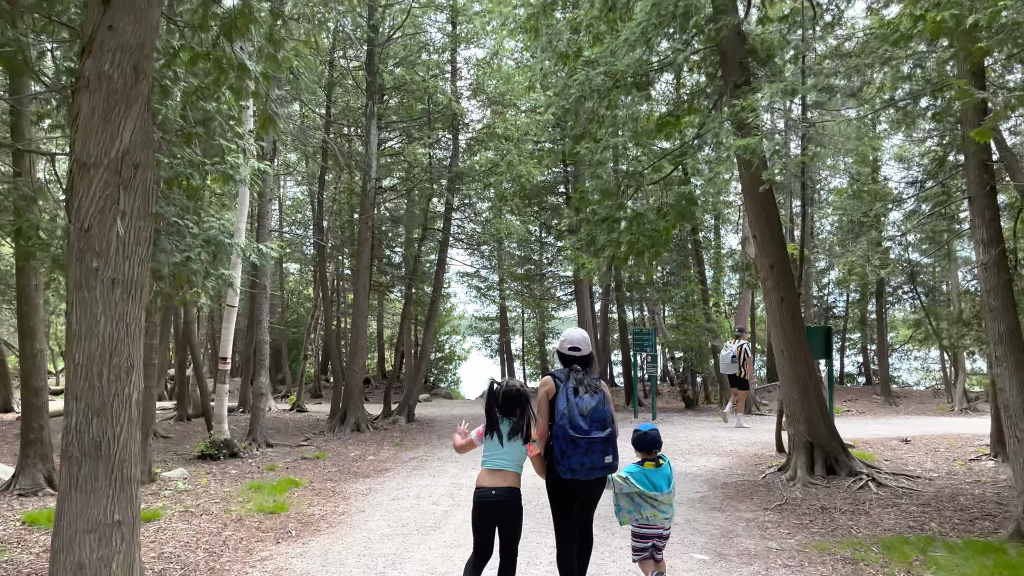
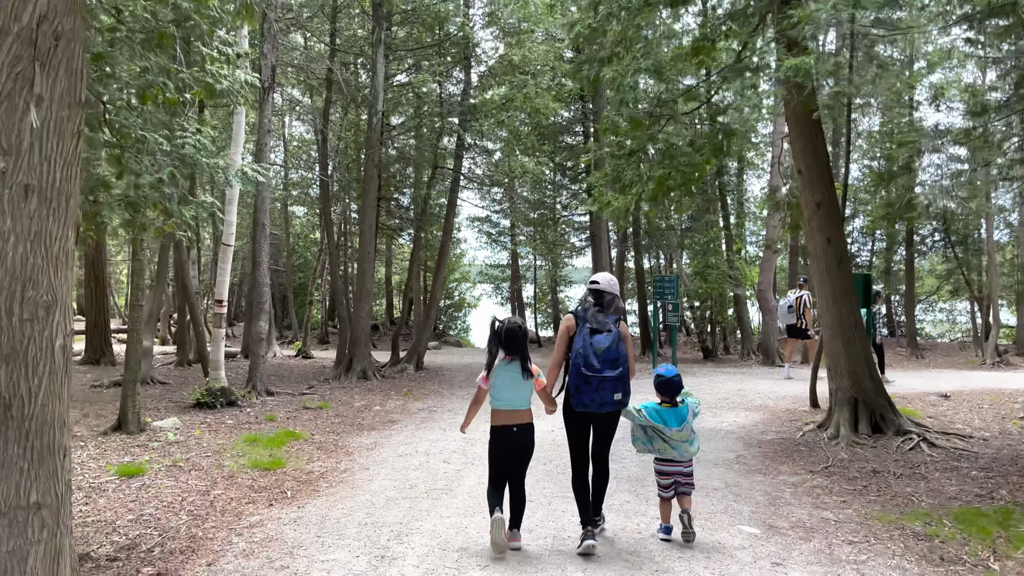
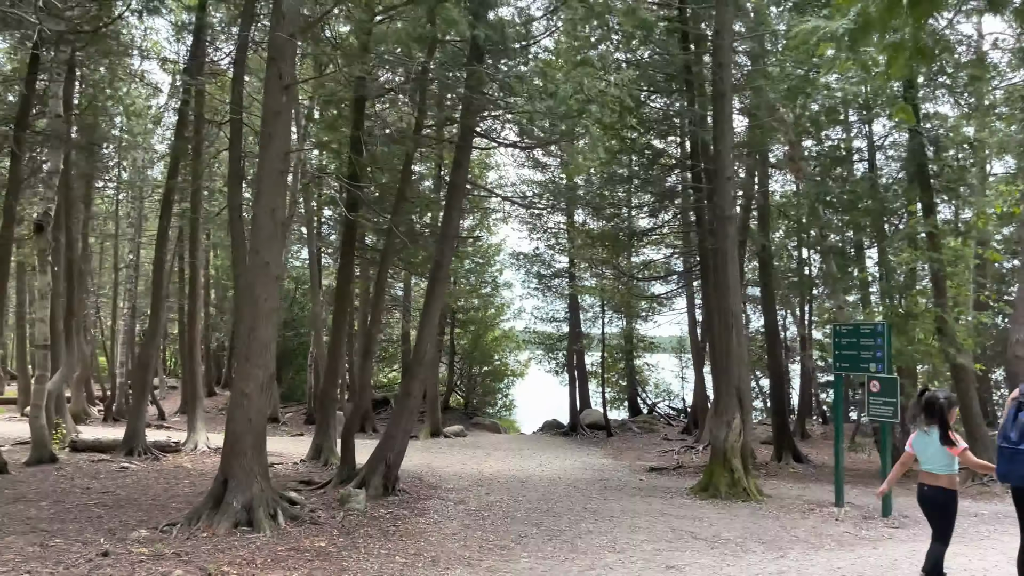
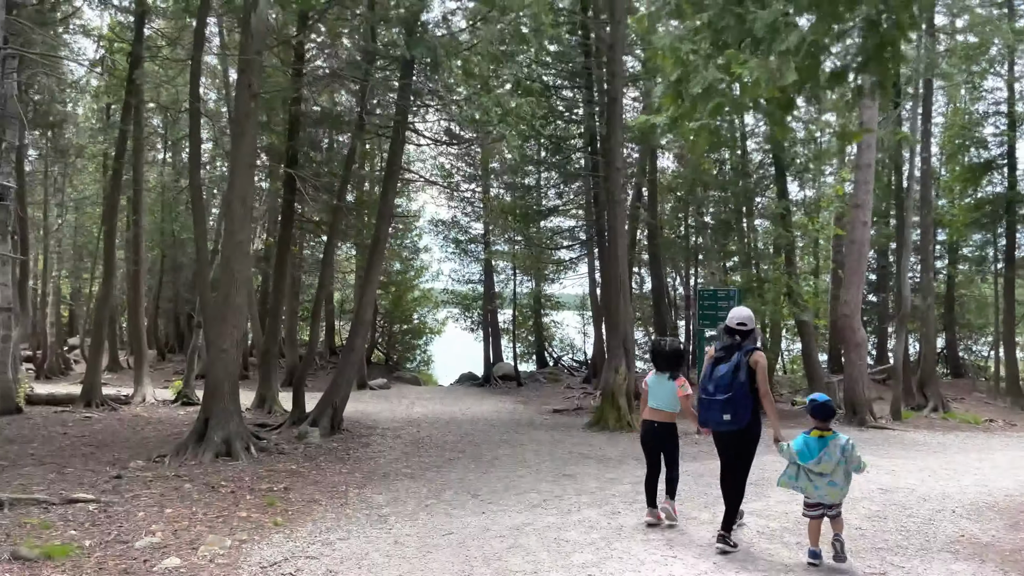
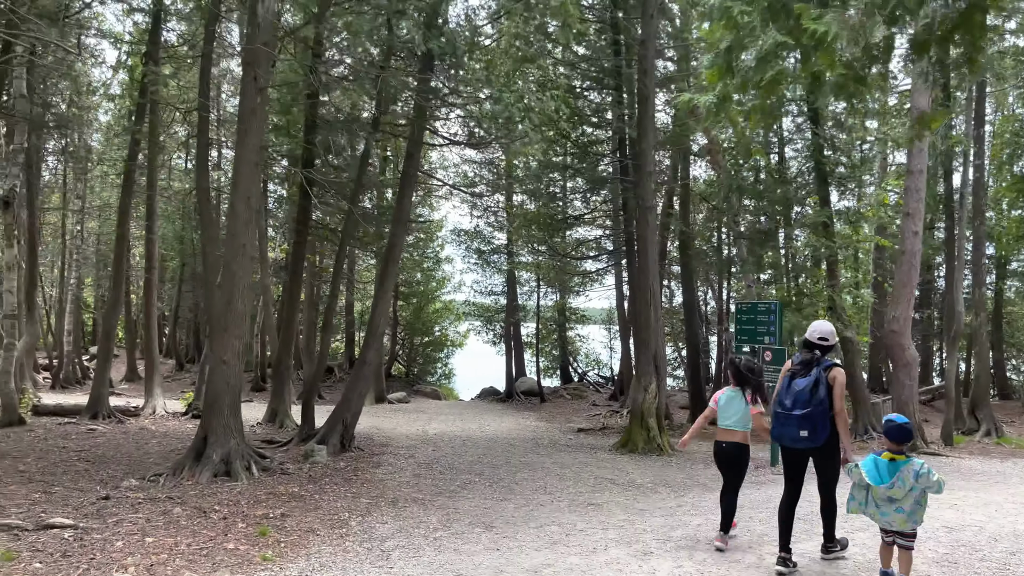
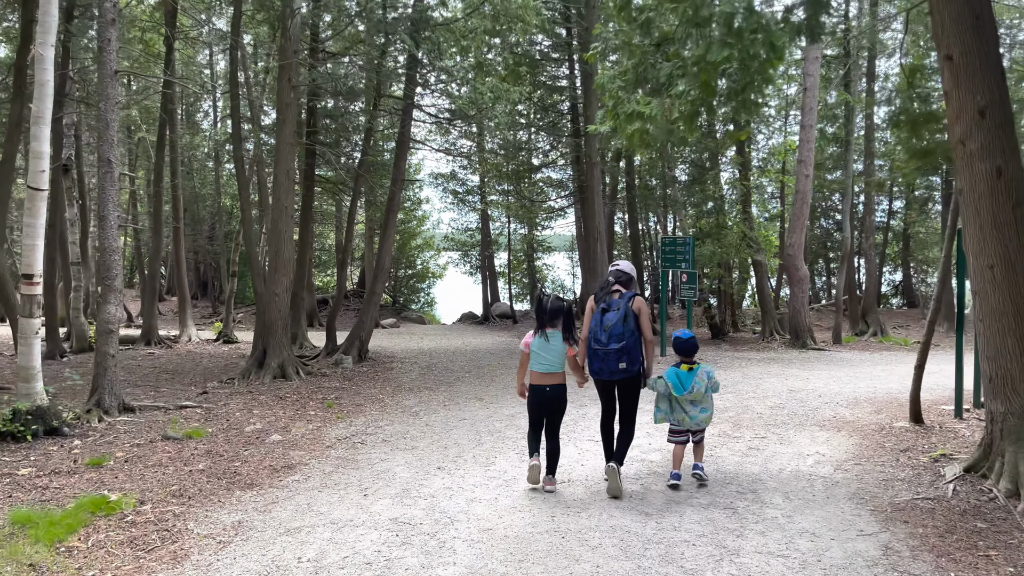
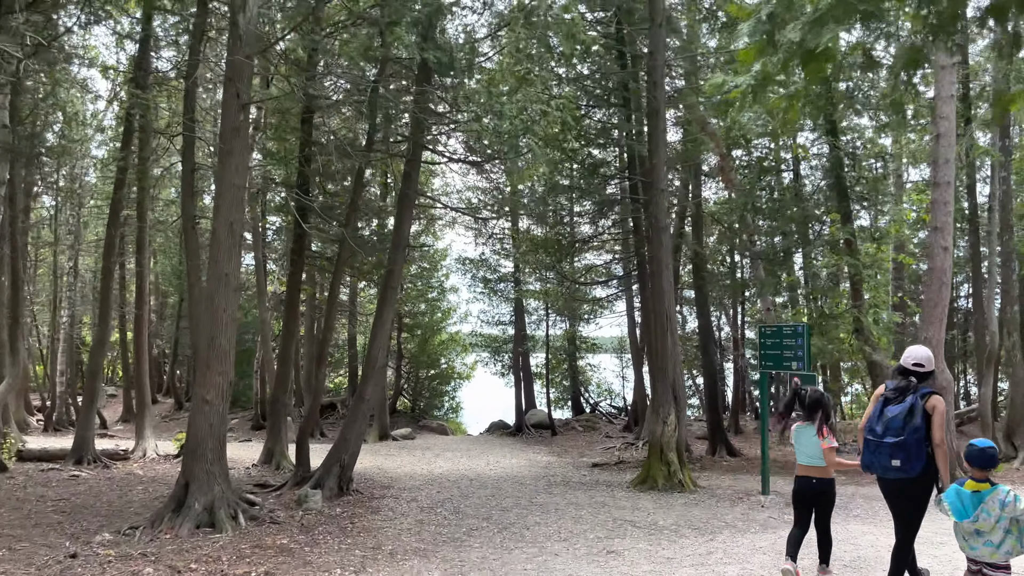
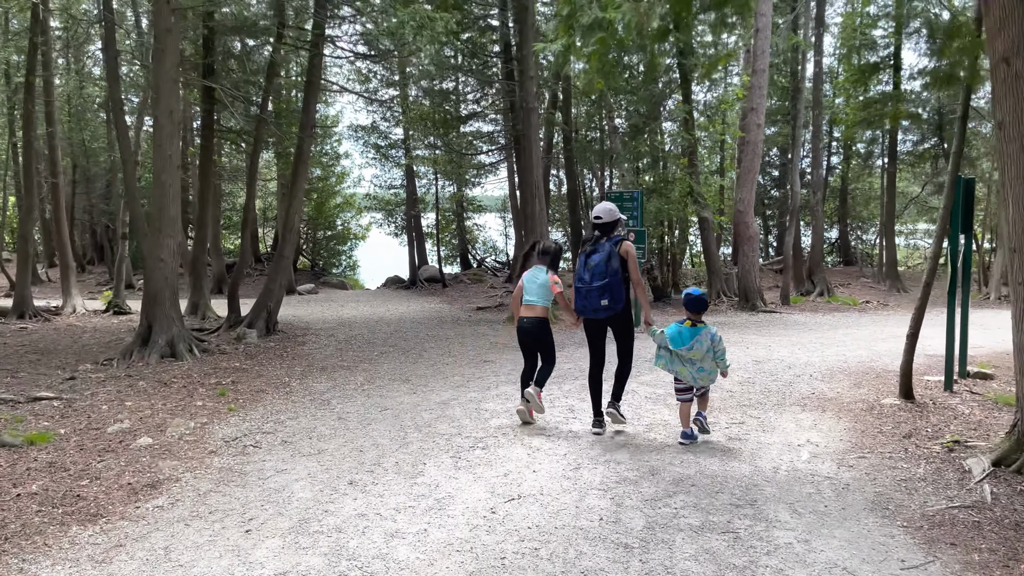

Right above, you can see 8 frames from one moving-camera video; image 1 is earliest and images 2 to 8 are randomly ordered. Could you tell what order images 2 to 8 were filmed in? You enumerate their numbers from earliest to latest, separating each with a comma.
2, 6, 8, 4, 5, 7, 3
